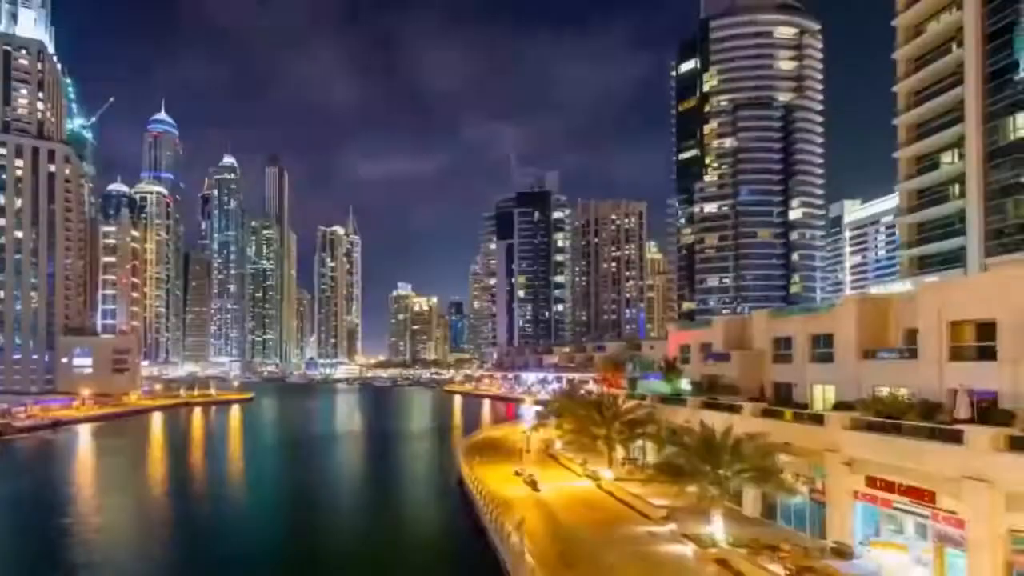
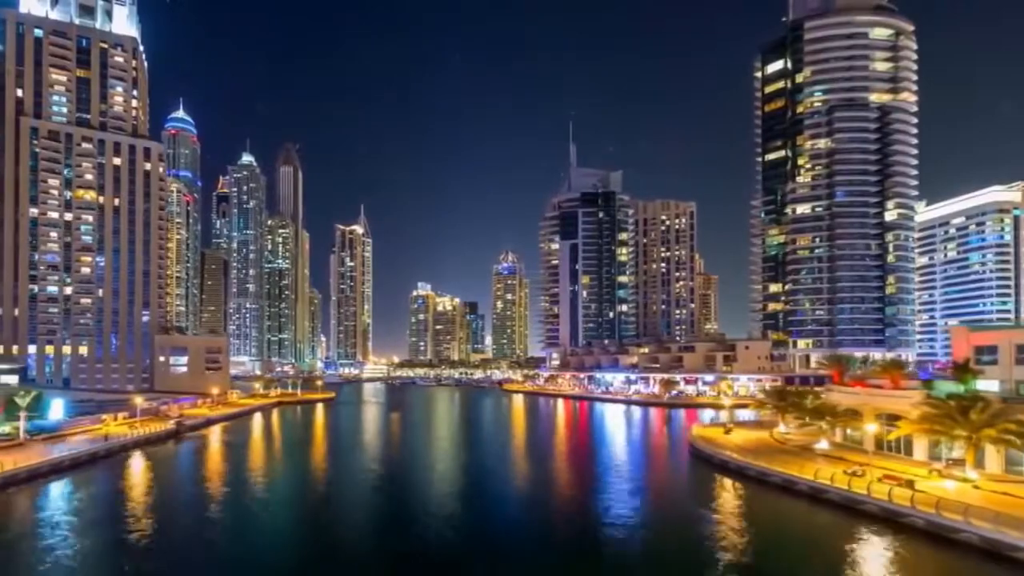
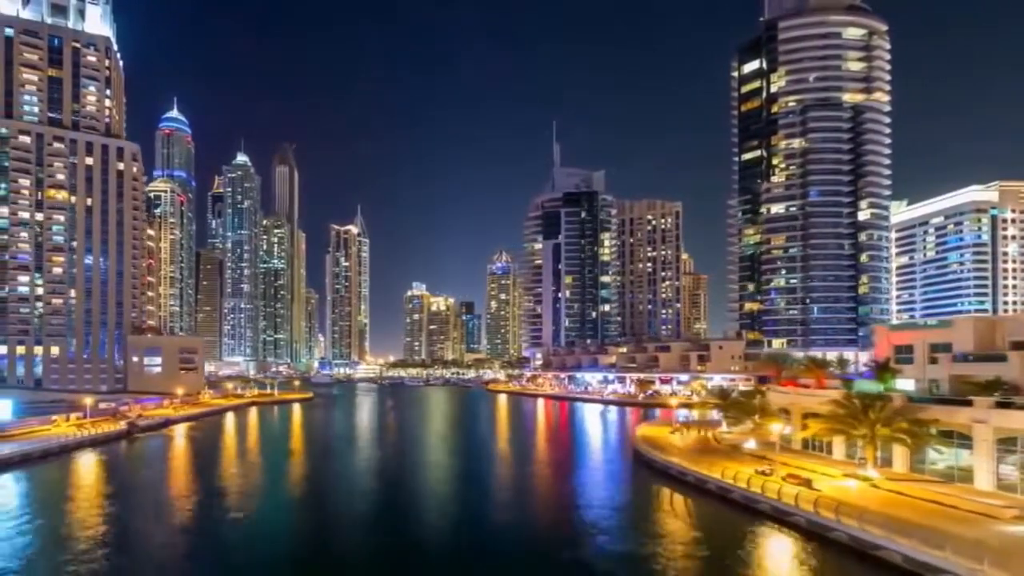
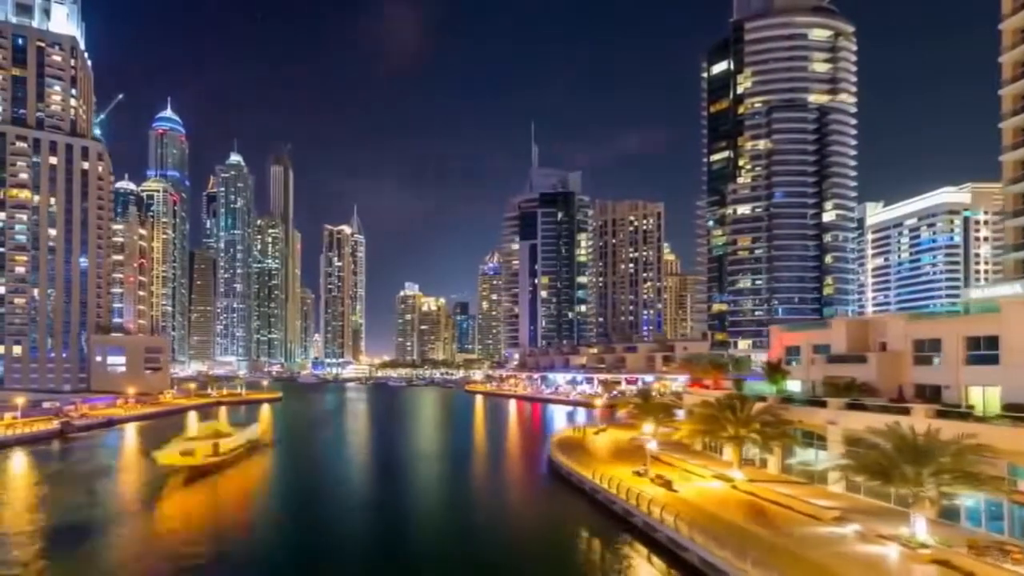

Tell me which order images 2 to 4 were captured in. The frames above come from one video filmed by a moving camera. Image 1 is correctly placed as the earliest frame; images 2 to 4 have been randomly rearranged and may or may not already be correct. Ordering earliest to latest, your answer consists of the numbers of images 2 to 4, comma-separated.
4, 3, 2
